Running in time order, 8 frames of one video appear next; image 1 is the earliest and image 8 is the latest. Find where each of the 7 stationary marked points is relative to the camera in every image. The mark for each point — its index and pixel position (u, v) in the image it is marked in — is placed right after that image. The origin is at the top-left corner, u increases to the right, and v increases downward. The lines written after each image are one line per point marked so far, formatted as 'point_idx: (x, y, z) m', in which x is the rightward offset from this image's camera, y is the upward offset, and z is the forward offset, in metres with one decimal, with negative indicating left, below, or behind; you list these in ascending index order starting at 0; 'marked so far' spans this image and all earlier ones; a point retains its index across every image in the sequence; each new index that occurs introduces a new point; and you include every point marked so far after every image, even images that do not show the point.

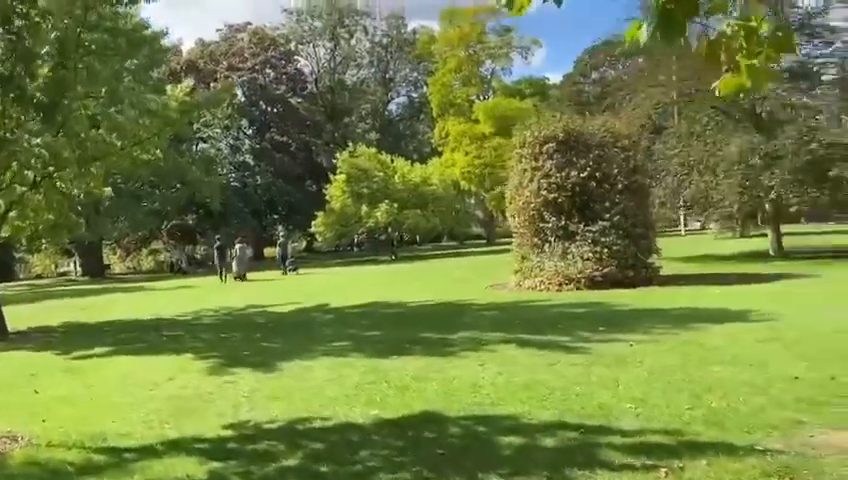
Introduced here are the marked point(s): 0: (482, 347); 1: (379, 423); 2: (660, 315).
0: (+1.1, -1.9, +13.3) m
1: (-0.5, -2.2, +8.7) m
2: (+5.2, -1.7, +16.0) m
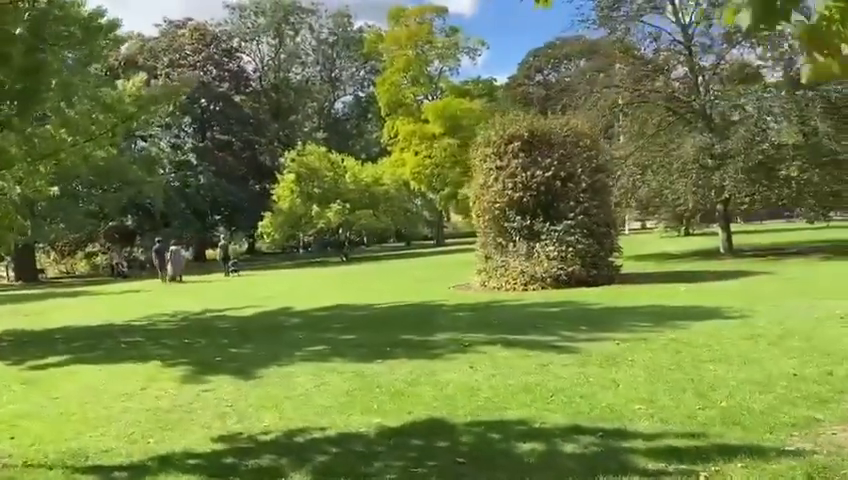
0: (+0.8, -1.9, +12.9) m
1: (-0.5, -2.2, +8.3) m
2: (+4.7, -1.6, +16.0) m
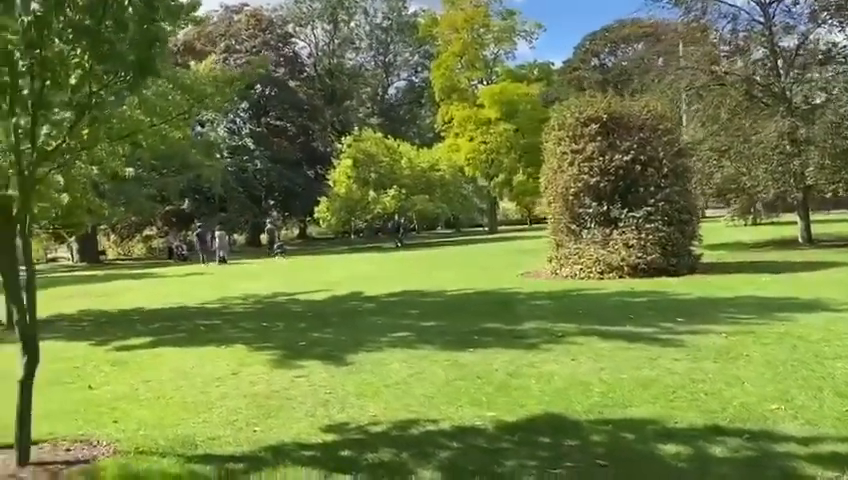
0: (+2.4, -1.7, +12.4) m
1: (+0.8, -2.0, +7.8) m
2: (+6.4, -1.4, +15.2) m
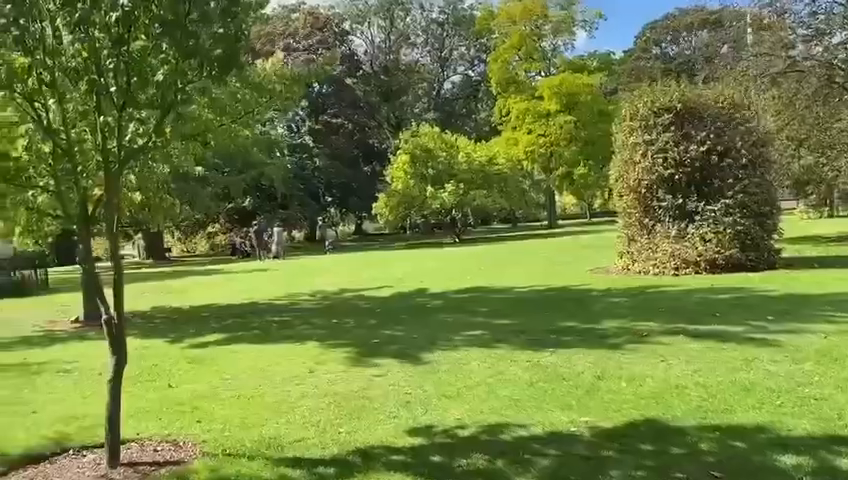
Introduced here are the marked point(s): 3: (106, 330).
0: (+3.6, -1.6, +11.8) m
1: (+1.8, -1.9, +7.4) m
2: (+7.9, -1.2, +14.3) m
3: (-3.2, -0.9, +7.3) m
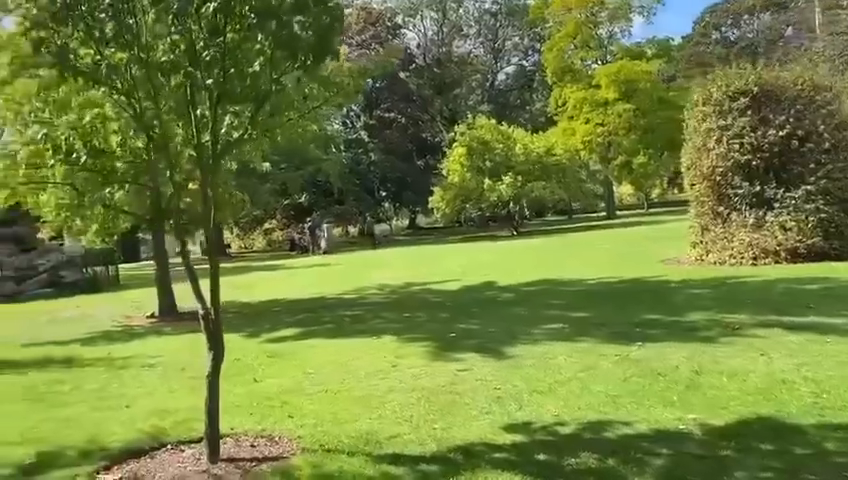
0: (+4.9, -1.4, +11.3) m
1: (+2.8, -1.8, +7.0) m
2: (+9.3, -1.0, +13.5) m
3: (-2.2, -0.8, +7.2) m
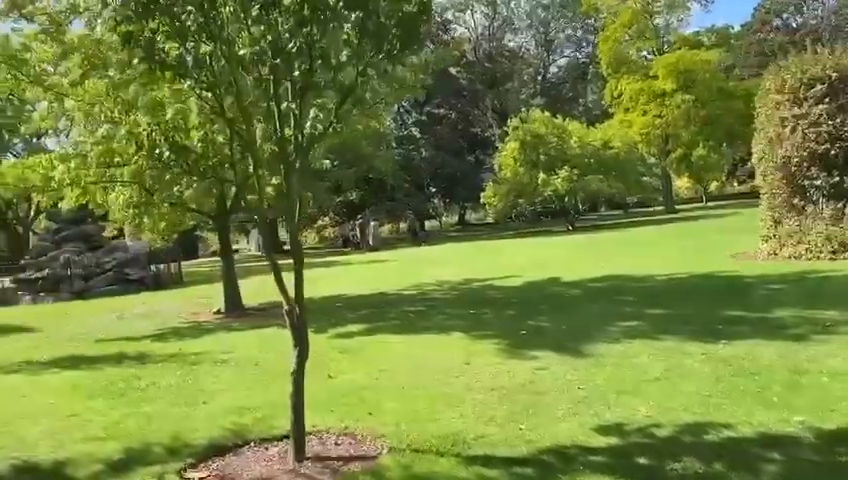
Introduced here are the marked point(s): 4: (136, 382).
0: (+6.0, -1.3, +10.7) m
1: (+3.6, -1.7, +6.6) m
2: (+10.6, -0.8, +12.6) m
3: (-1.3, -0.8, +7.1) m
4: (-4.3, -2.1, +10.9) m
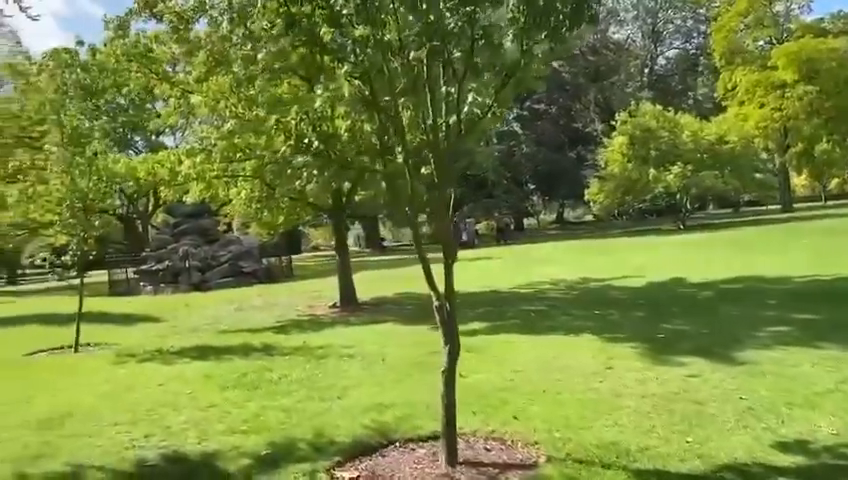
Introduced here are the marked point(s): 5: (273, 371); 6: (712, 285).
0: (+7.9, -1.3, +9.4) m
1: (+5.0, -1.7, +5.7) m
2: (+12.6, -0.9, +10.8) m
3: (+0.1, -0.7, +6.8) m
4: (-2.3, -2.0, +10.9) m
5: (-2.3, -2.0, +11.1) m
6: (+6.8, -1.1, +17.2) m
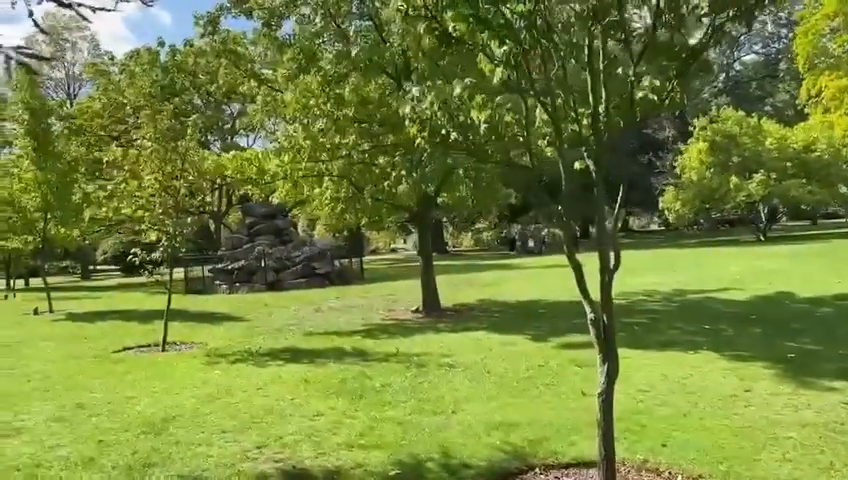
0: (+9.3, -1.5, +8.1) m
1: (+6.1, -1.9, +4.6) m
2: (+14.2, -1.2, +9.1) m
3: (+1.4, -0.8, +6.0) m
4: (-0.8, -2.0, +10.3) m
5: (-0.7, -2.0, +10.5) m
6: (+8.8, -1.3, +15.9) m
